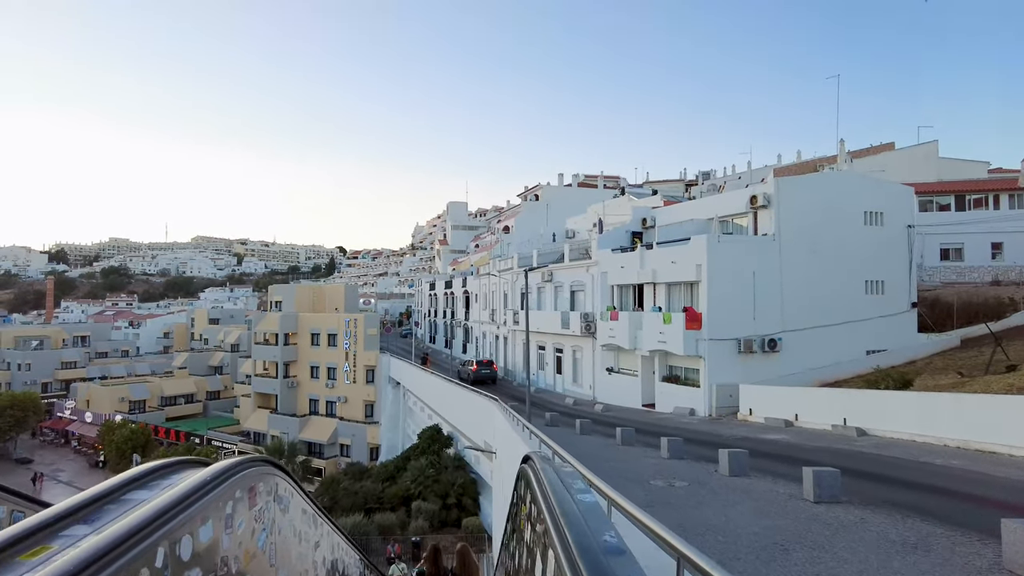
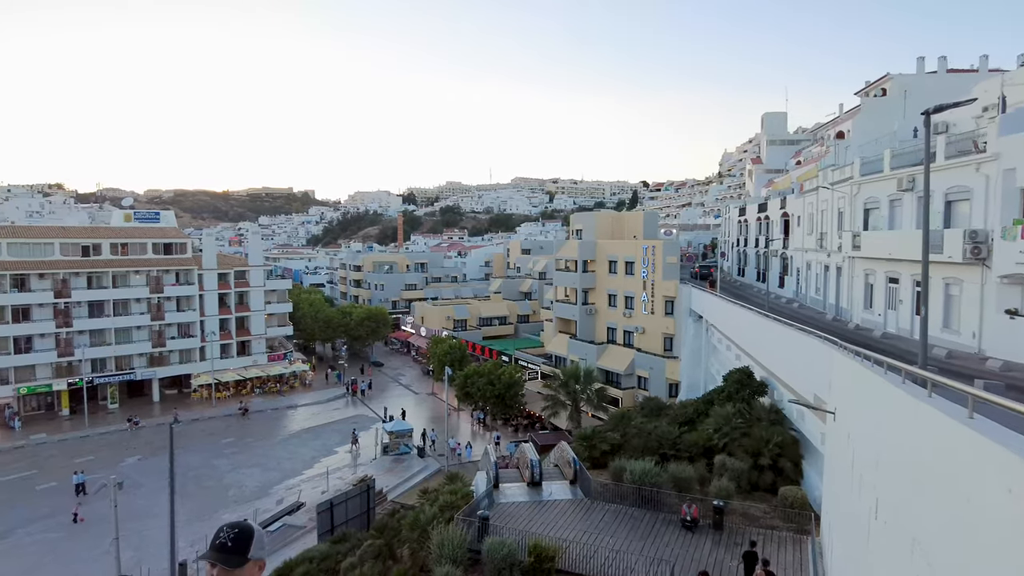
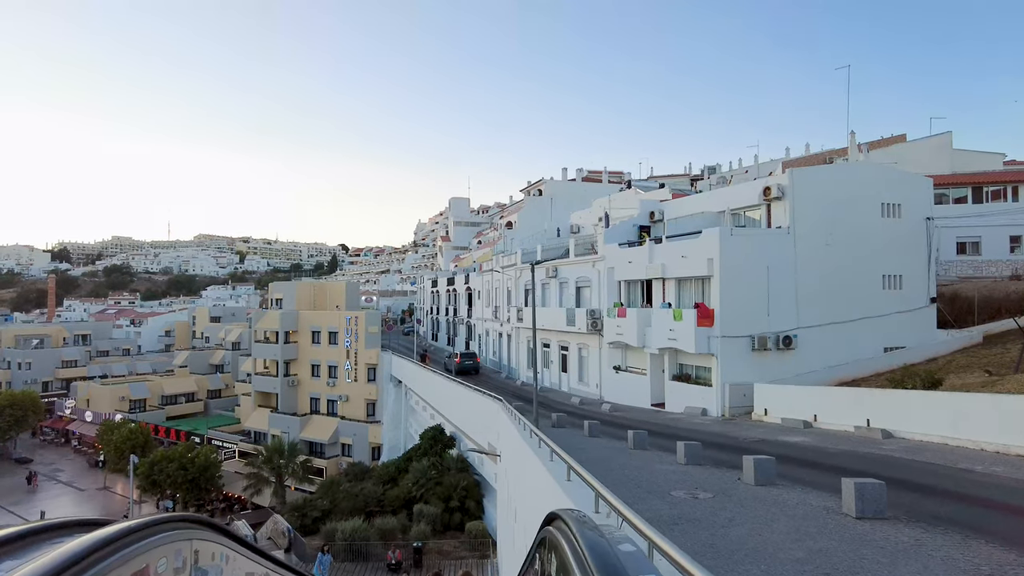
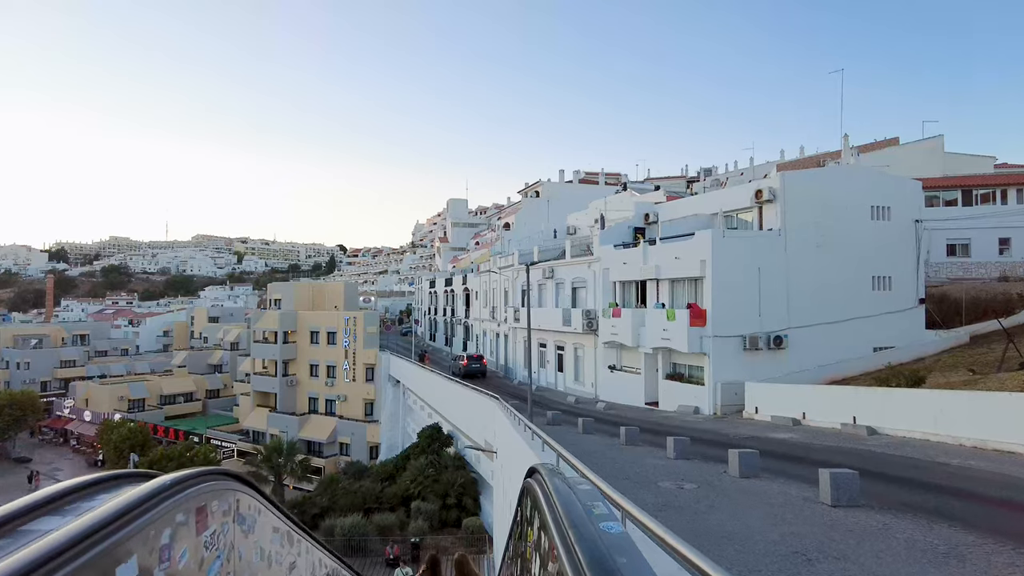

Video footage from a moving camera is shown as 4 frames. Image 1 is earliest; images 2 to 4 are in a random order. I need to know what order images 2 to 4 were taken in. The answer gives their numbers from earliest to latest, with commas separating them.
4, 3, 2
